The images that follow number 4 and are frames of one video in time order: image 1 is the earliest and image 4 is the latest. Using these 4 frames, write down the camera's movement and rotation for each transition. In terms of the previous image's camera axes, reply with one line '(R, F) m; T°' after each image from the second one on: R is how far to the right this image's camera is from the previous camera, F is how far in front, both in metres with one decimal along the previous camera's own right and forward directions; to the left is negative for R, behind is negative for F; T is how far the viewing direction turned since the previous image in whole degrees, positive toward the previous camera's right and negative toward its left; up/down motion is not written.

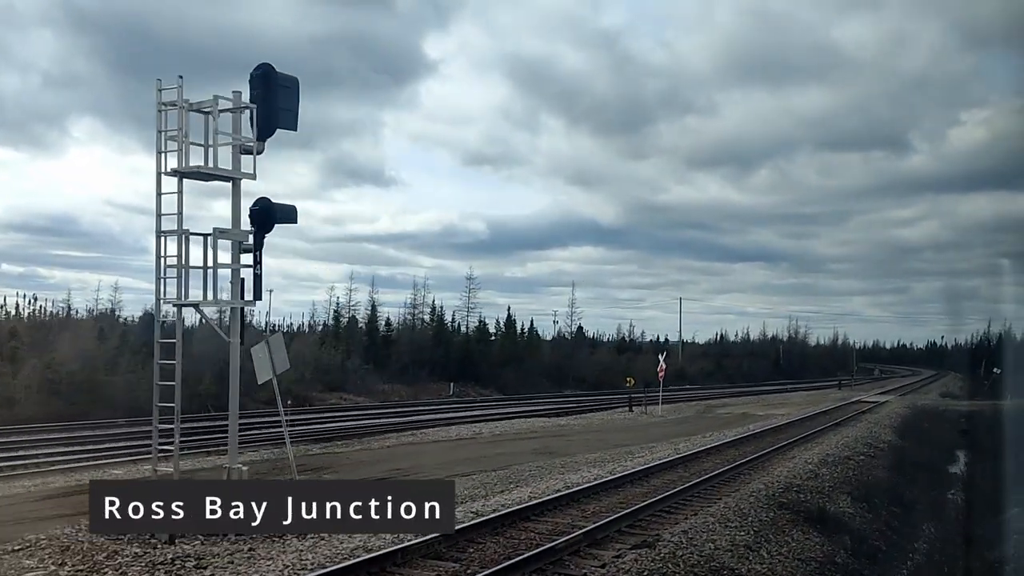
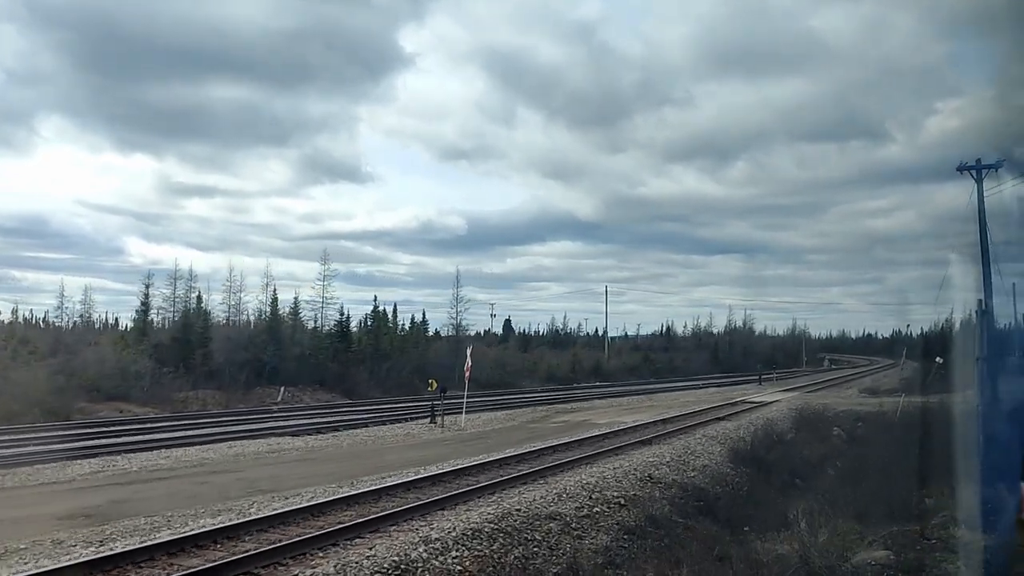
(+7.1, +7.6) m; +1°
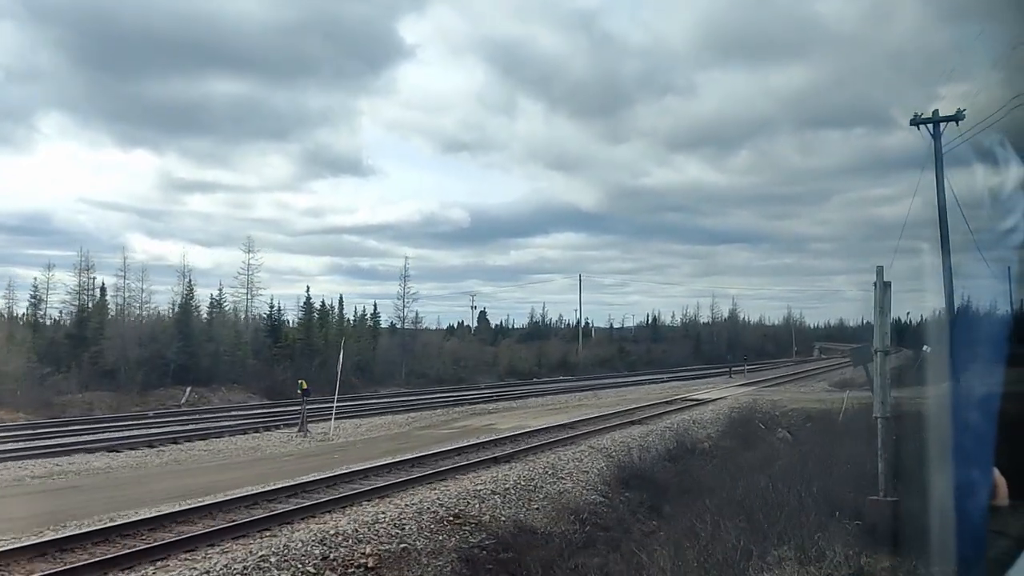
(+3.5, +4.0) m; 0°
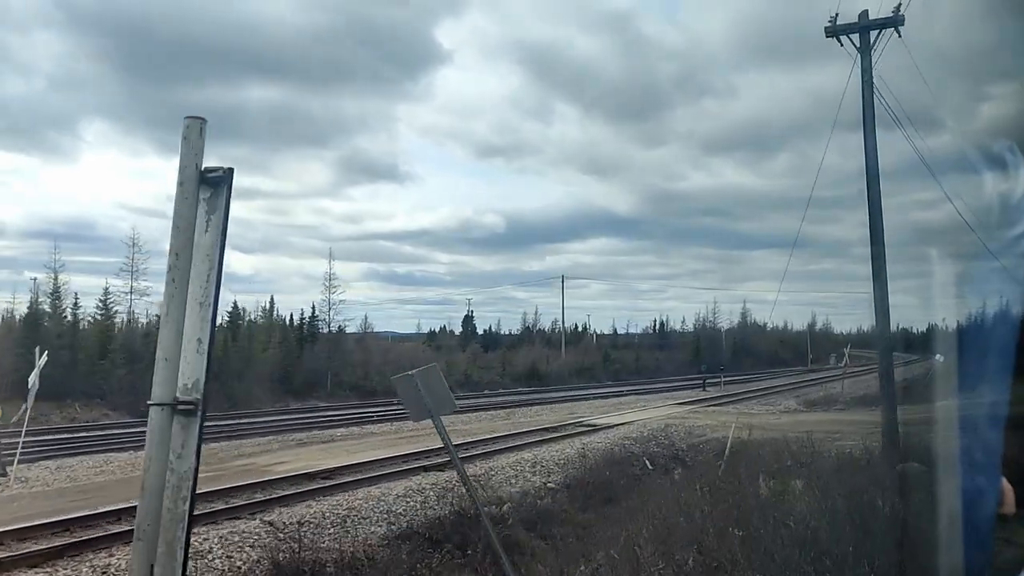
(+5.4, +6.6) m; -3°
